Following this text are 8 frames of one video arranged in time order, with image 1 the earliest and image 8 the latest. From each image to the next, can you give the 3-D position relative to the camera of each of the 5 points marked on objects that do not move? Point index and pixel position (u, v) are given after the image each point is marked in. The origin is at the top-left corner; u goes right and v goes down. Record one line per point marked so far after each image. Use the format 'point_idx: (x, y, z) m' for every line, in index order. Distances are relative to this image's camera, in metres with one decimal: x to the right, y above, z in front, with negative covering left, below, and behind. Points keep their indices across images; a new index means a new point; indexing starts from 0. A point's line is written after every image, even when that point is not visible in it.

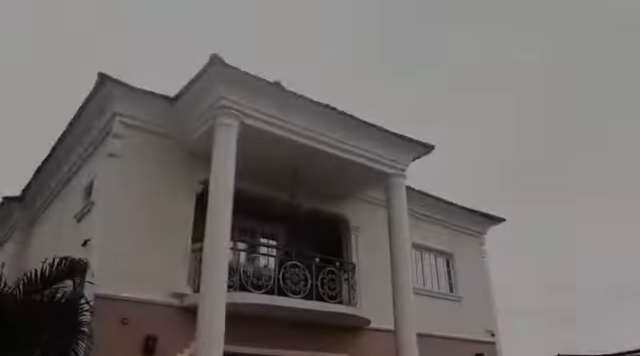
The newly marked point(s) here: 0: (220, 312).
0: (-1.3, -1.8, +7.5) m
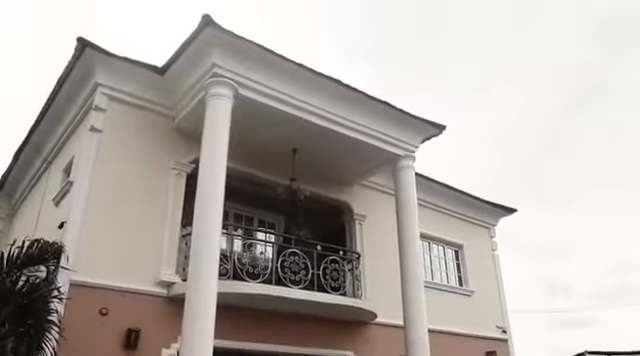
0: (-1.3, -1.4, +6.6) m
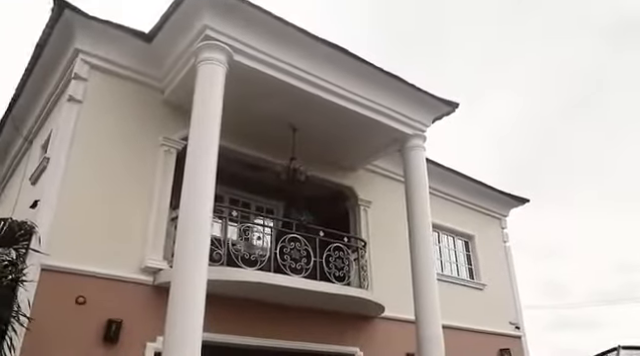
0: (-1.2, -1.1, +5.9) m
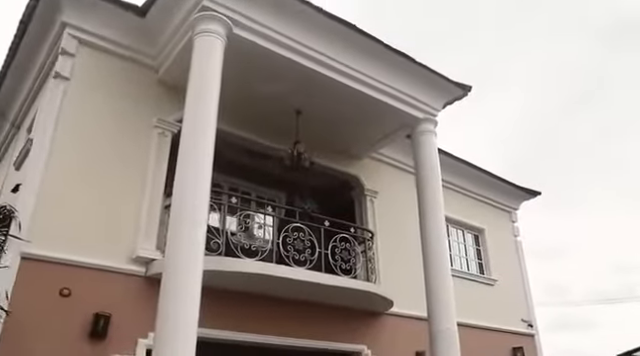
0: (-1.2, -0.9, +5.3) m
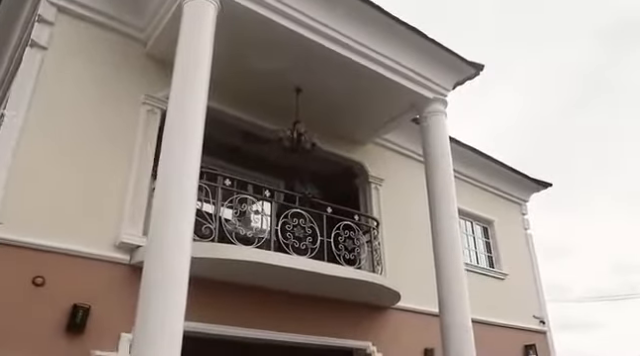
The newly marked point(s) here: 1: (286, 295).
0: (-1.1, -0.7, +4.7) m
1: (-0.4, -1.4, +6.9) m
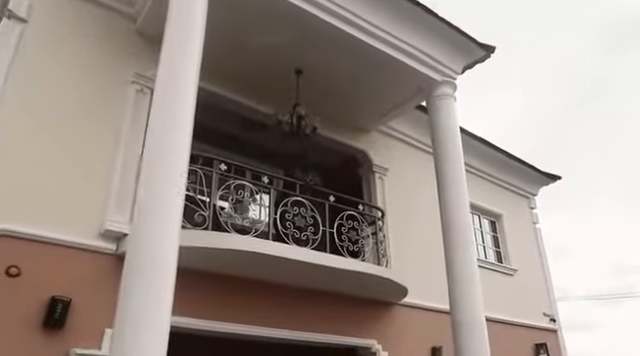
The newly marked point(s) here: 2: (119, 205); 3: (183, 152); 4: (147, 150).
0: (-1.1, -0.6, +4.3) m
1: (-0.4, -1.3, +6.5) m
2: (-1.9, -0.3, +5.5) m
3: (-1.1, +0.2, +4.7) m
4: (-1.4, +0.2, +4.6) m
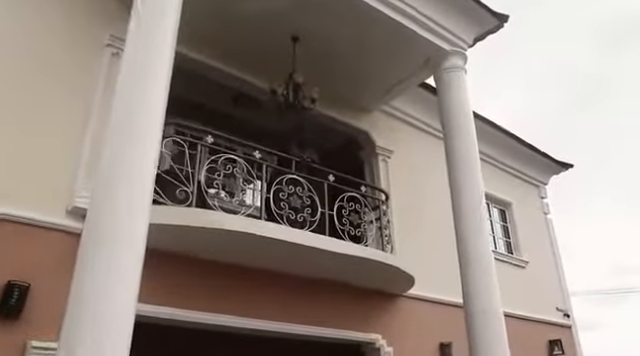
0: (-1.1, -0.3, +3.6) m
1: (-0.4, -1.0, +5.8) m
2: (-2.0, 0.0, +4.9) m
3: (-1.1, +0.5, +4.0) m
4: (-1.4, +0.5, +4.0) m
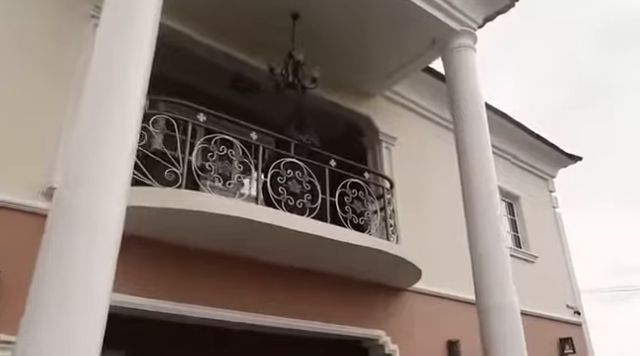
0: (-1.1, -0.2, +3.2) m
1: (-0.4, -0.9, +5.4) m
2: (-1.9, +0.1, +4.5) m
3: (-1.1, +0.6, +3.6) m
4: (-1.4, +0.6, +3.6) m
